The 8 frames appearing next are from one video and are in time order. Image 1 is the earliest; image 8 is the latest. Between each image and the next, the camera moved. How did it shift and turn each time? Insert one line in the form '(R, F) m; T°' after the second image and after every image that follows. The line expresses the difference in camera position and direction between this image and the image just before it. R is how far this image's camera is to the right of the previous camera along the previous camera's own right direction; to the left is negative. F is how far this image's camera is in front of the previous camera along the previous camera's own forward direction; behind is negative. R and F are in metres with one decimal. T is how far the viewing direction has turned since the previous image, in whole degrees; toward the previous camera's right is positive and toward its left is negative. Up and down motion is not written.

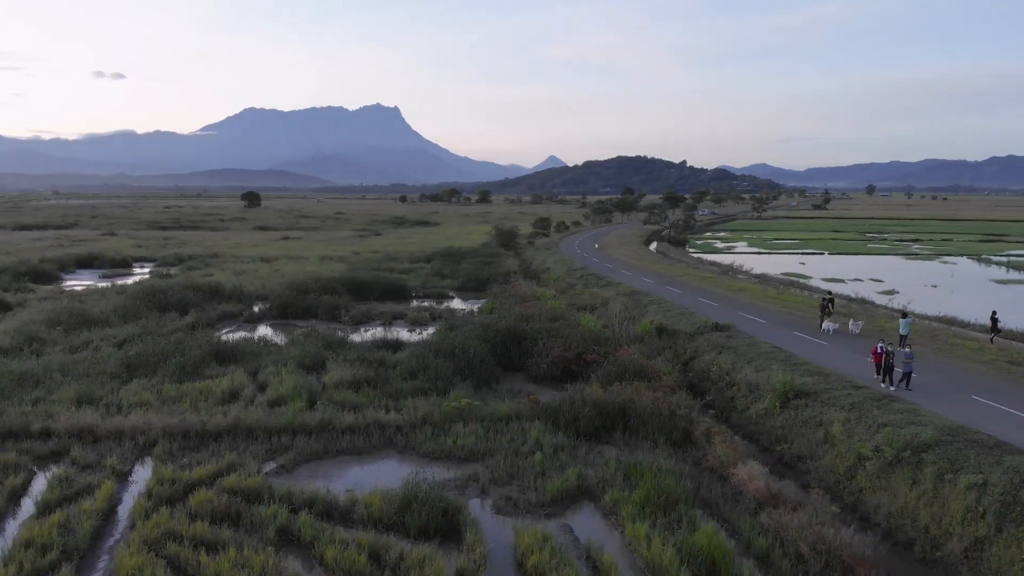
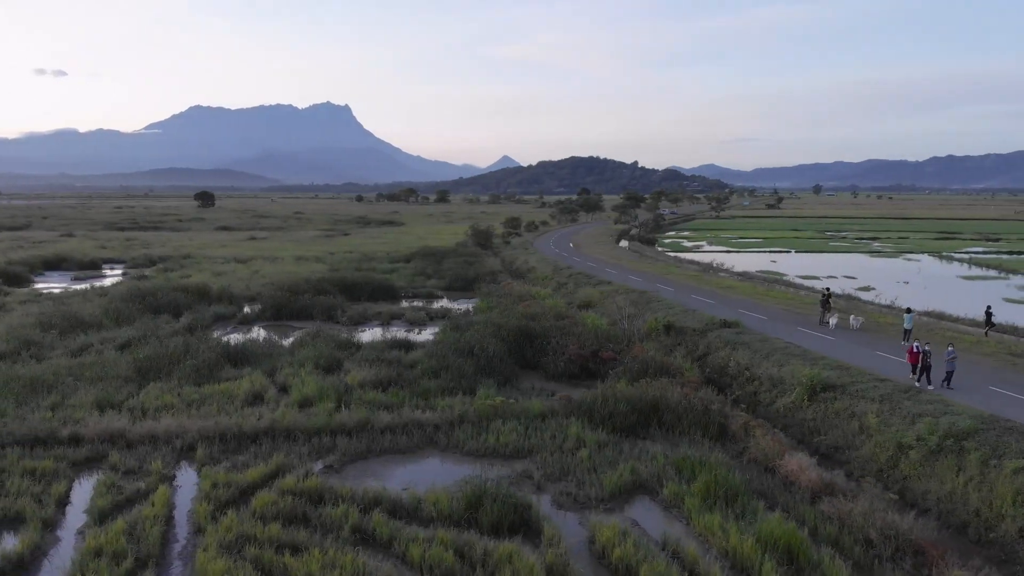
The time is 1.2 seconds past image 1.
(-1.5, -0.1) m; +4°
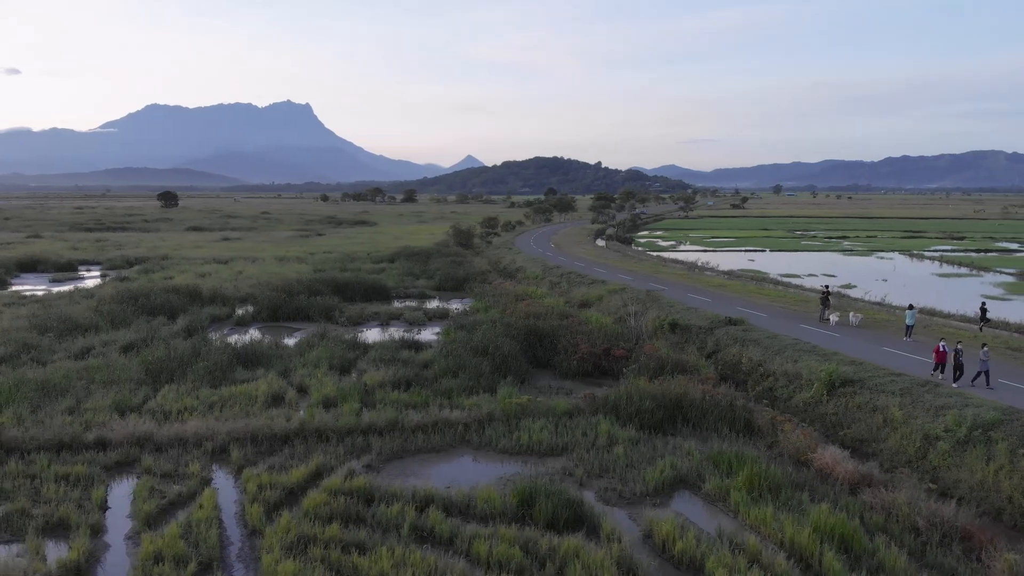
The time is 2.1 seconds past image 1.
(-1.2, -0.1) m; +3°
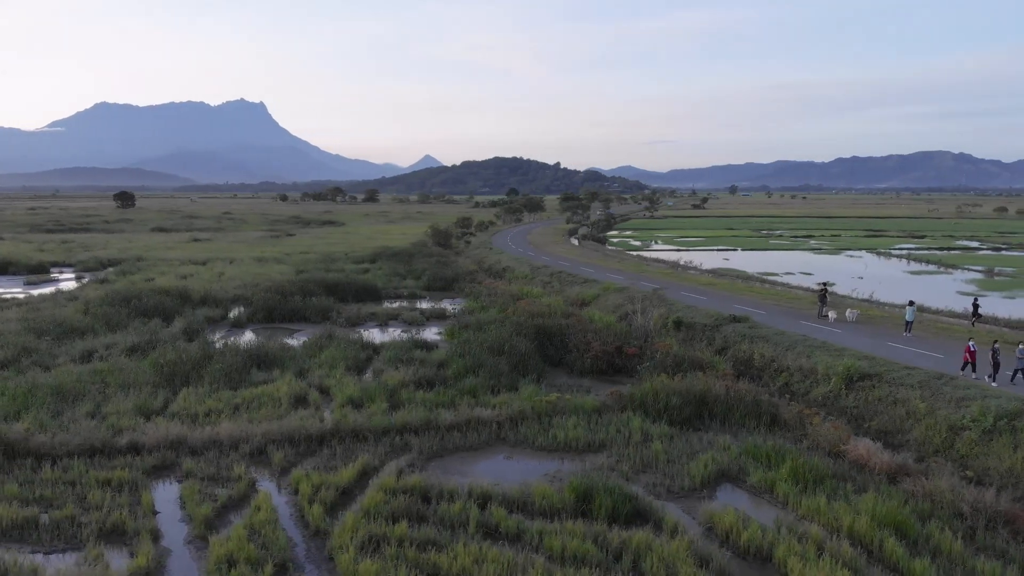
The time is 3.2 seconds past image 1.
(-1.3, -0.1) m; +3°
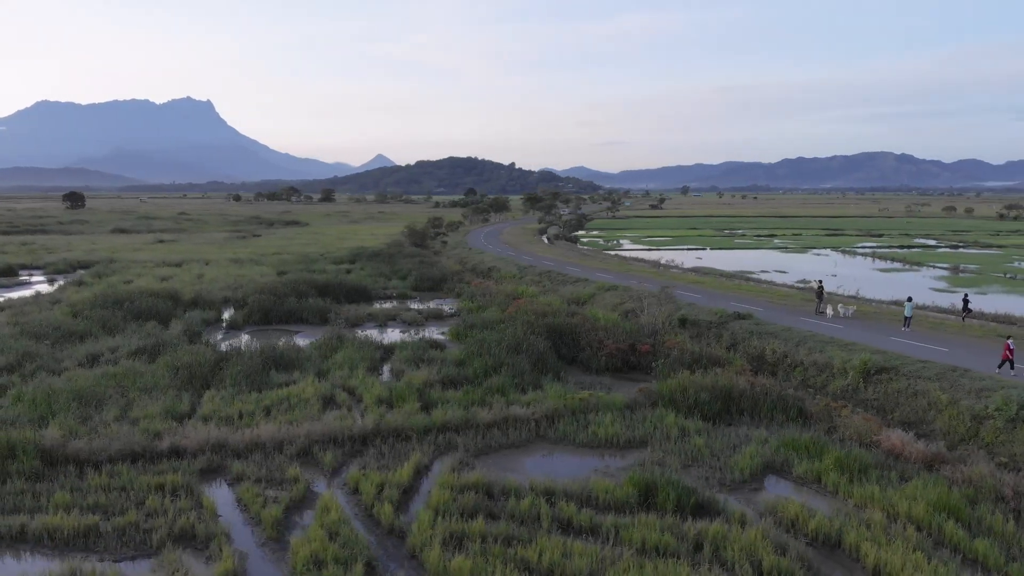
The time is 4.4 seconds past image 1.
(-1.5, -0.1) m; +4°
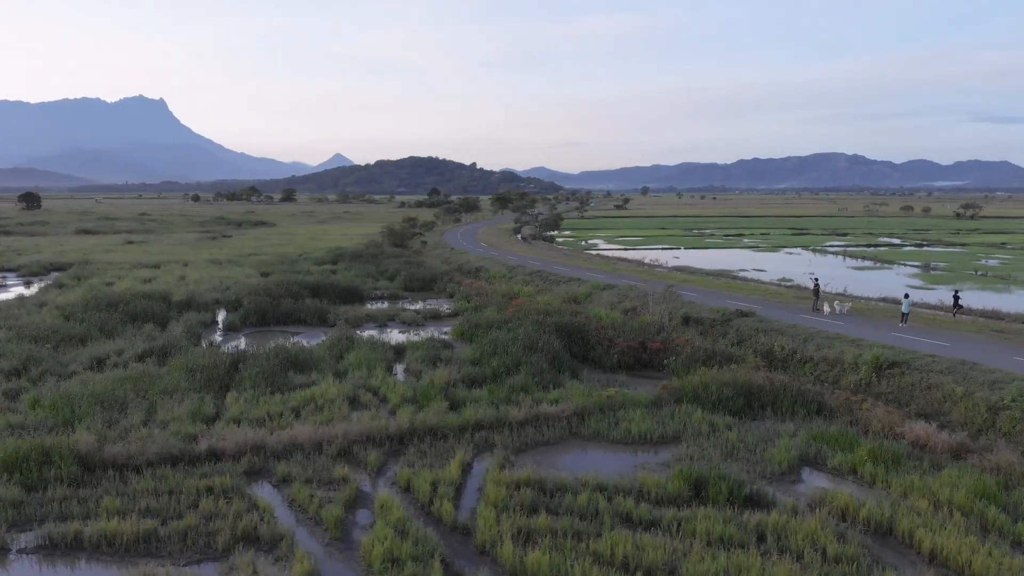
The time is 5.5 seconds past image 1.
(-1.3, -0.1) m; +3°
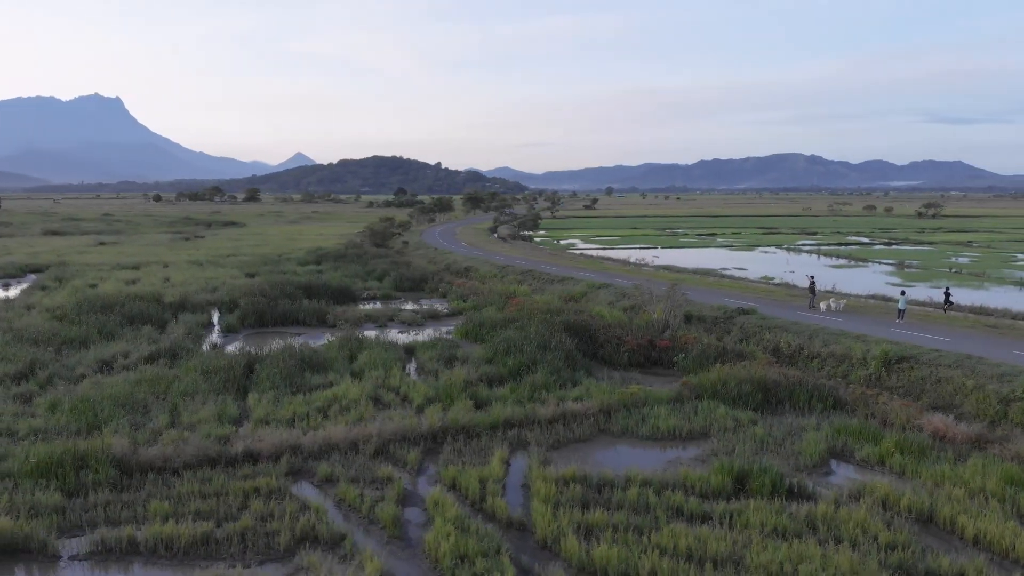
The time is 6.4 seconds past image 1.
(-1.2, -0.1) m; +3°
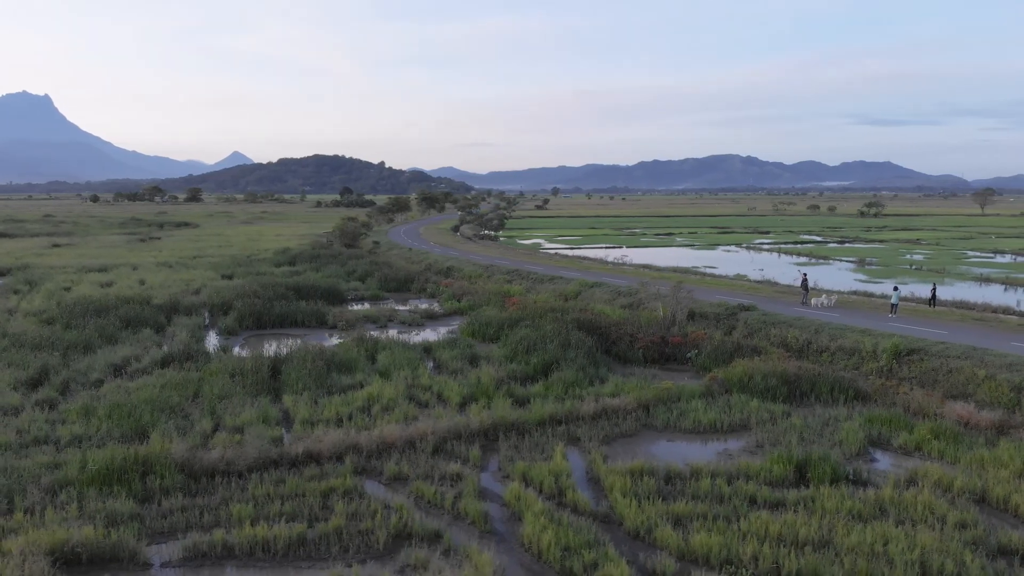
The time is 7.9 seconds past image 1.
(-1.9, -0.1) m; +5°
